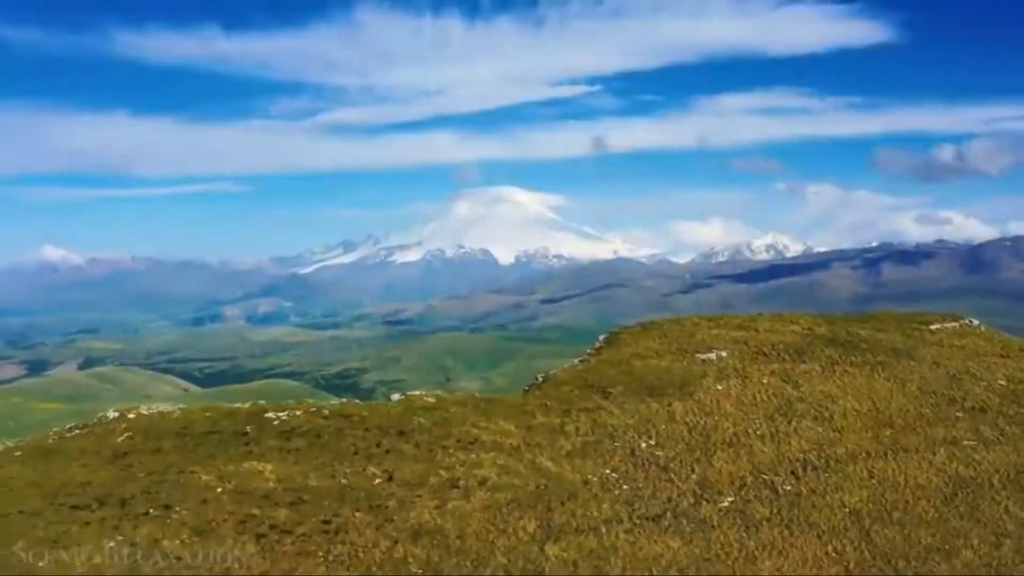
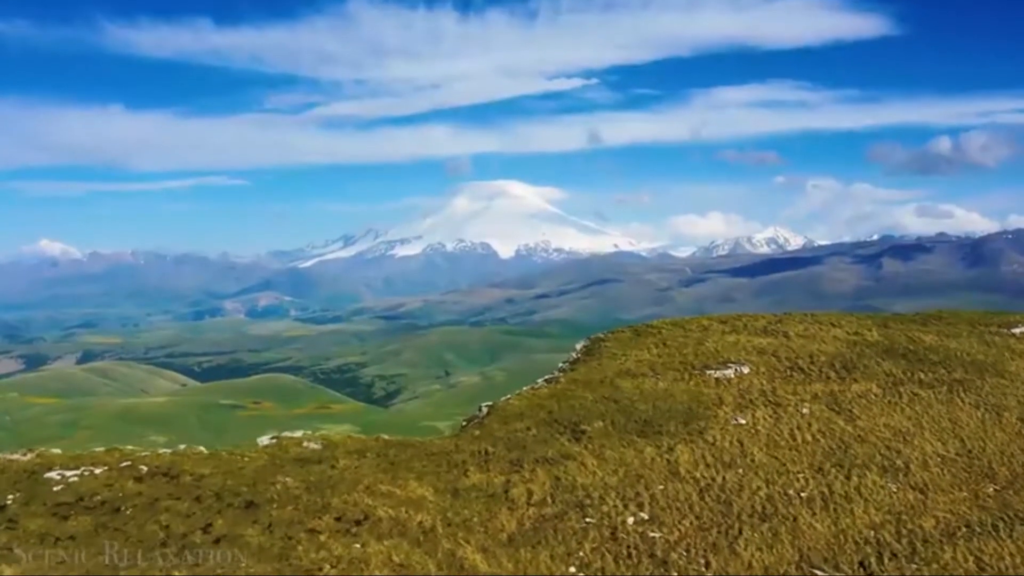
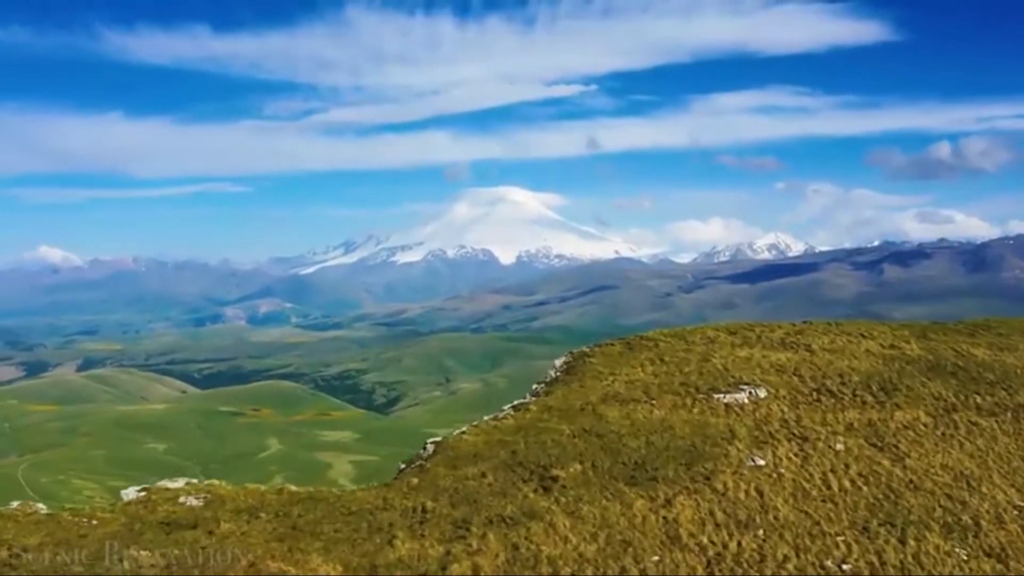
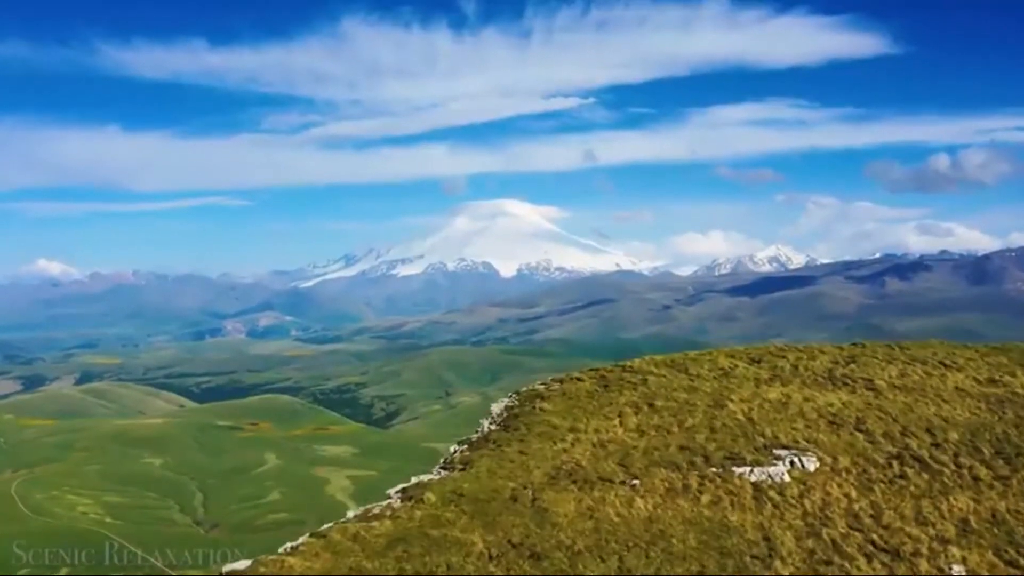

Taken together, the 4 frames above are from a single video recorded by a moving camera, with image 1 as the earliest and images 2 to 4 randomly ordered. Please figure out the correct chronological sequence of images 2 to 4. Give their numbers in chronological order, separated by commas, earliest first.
2, 3, 4
